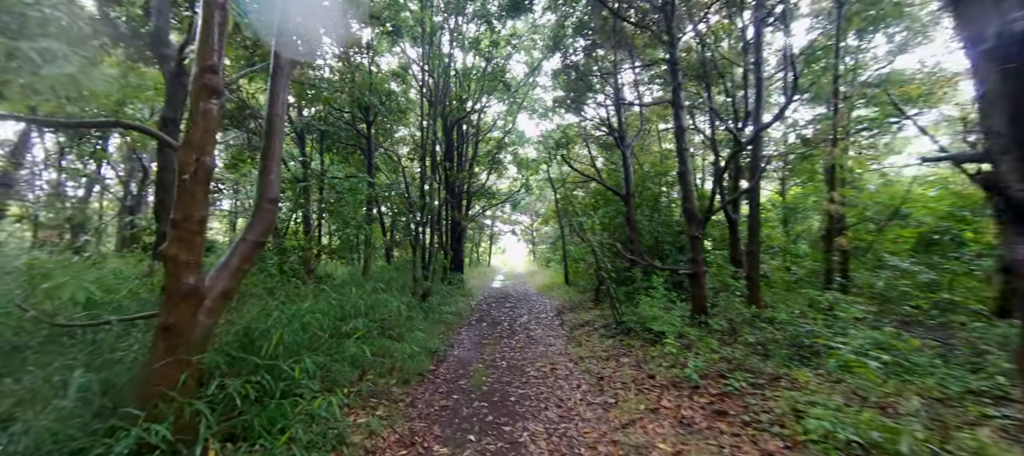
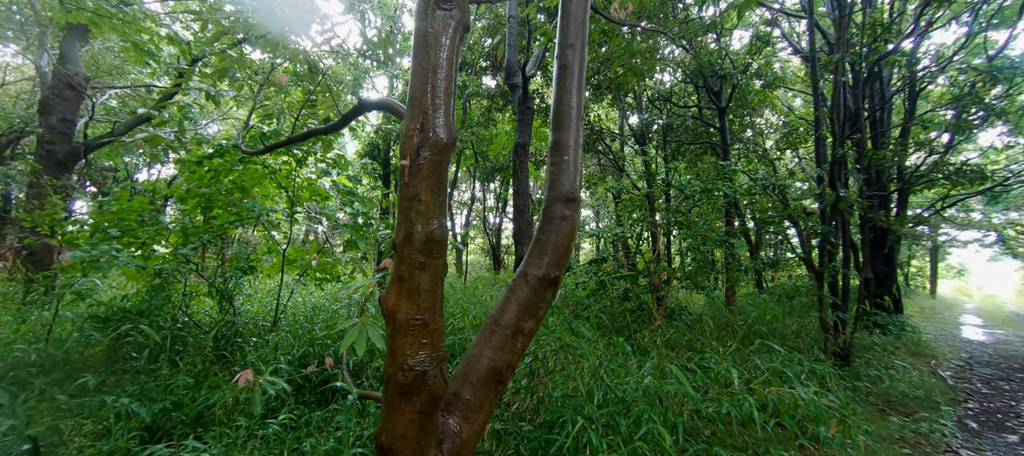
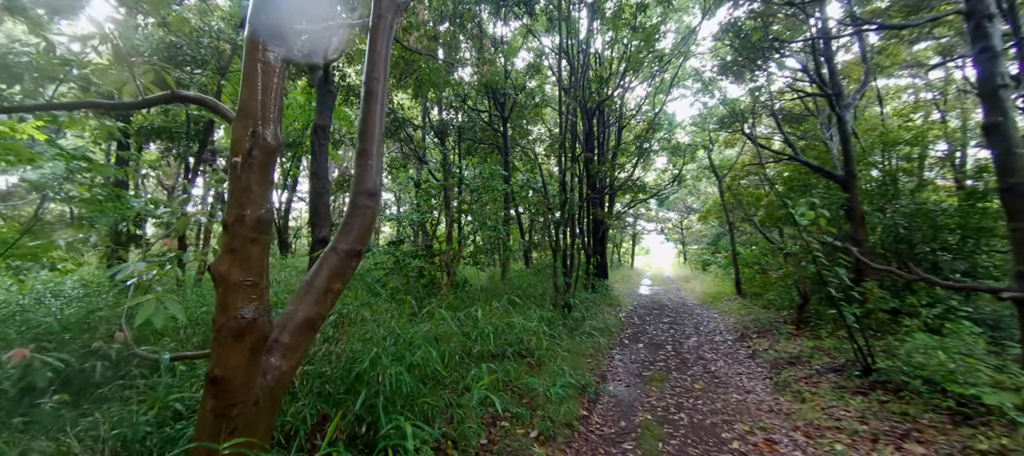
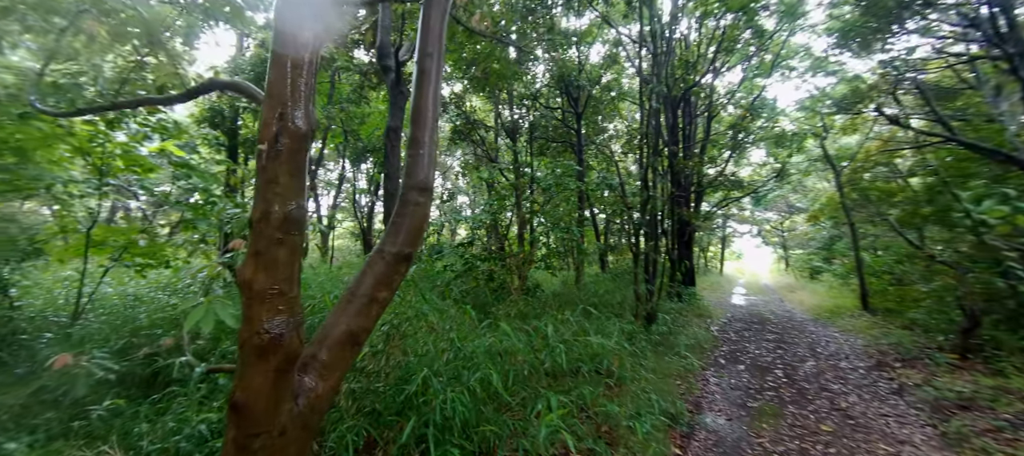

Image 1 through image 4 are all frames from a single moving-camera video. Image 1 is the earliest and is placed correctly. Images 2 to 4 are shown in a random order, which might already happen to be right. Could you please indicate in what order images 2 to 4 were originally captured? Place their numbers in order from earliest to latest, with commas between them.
3, 4, 2
